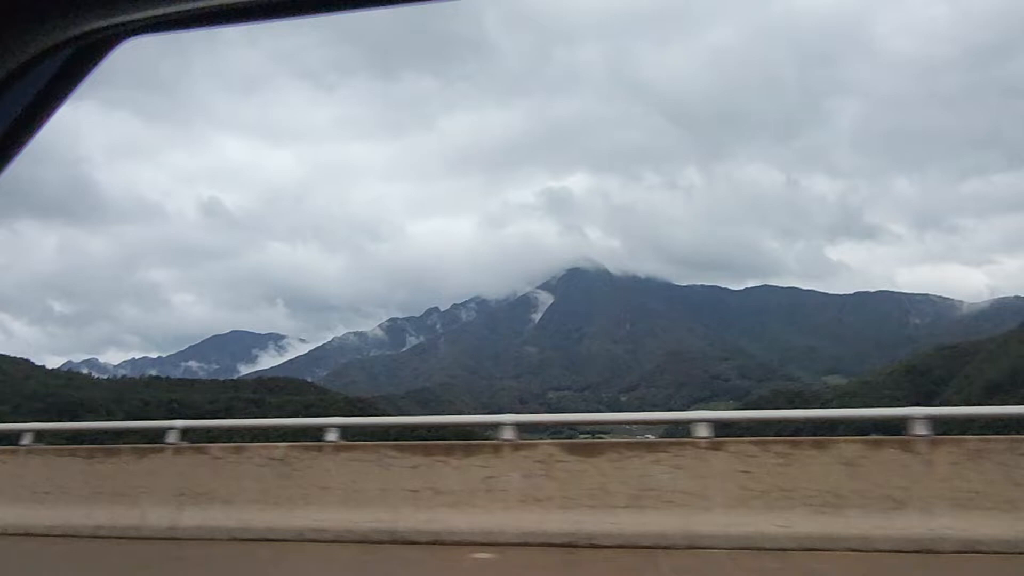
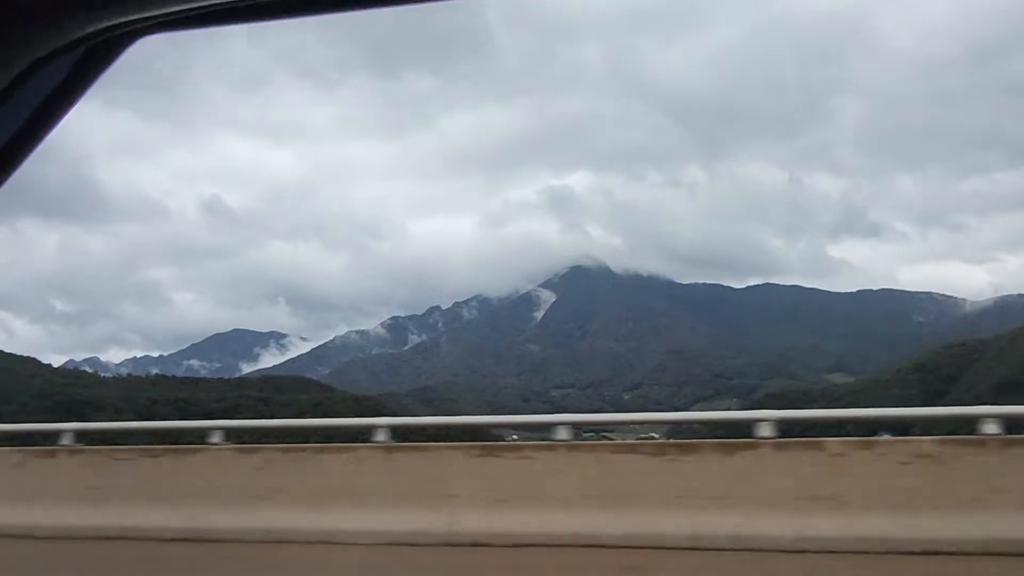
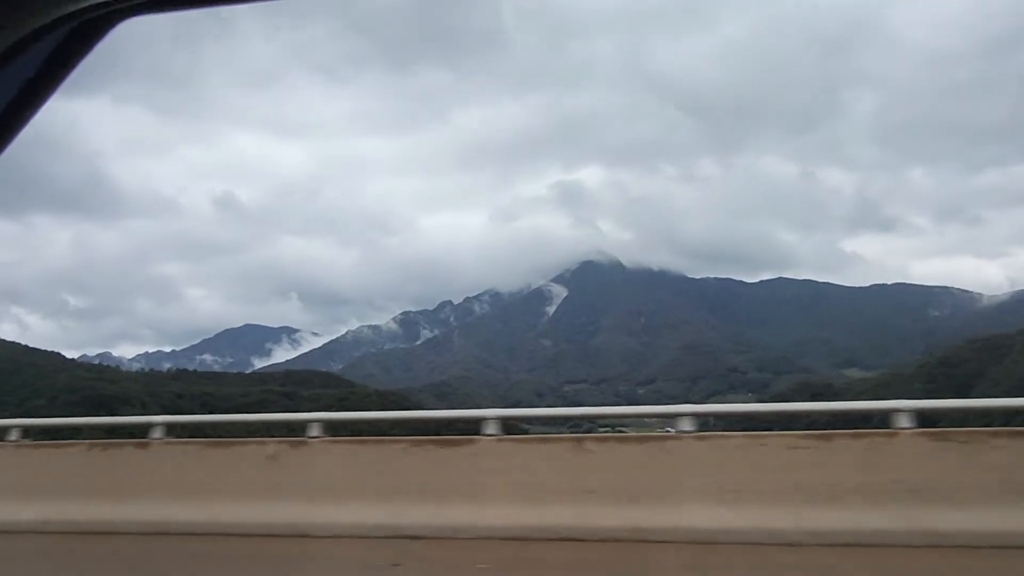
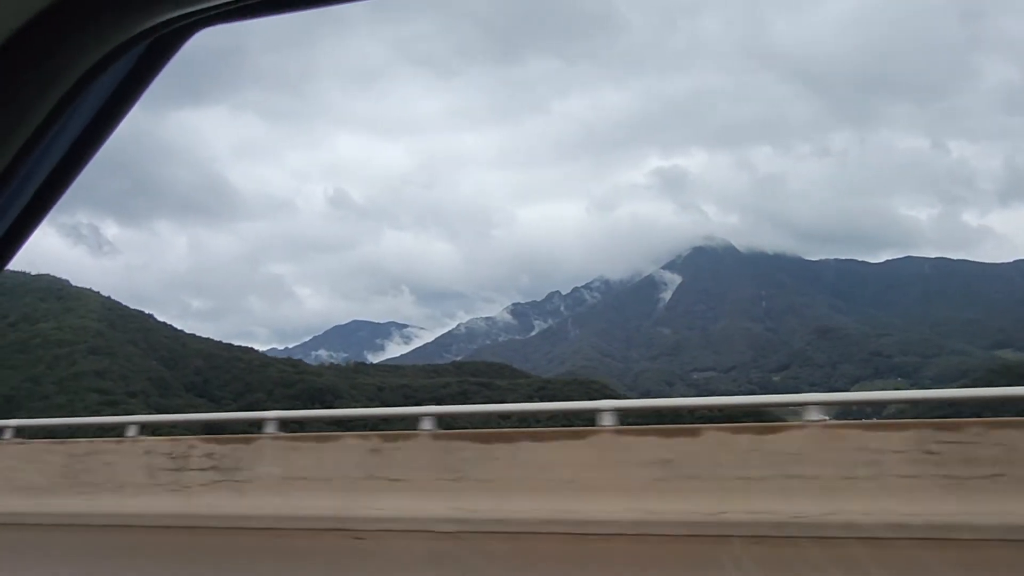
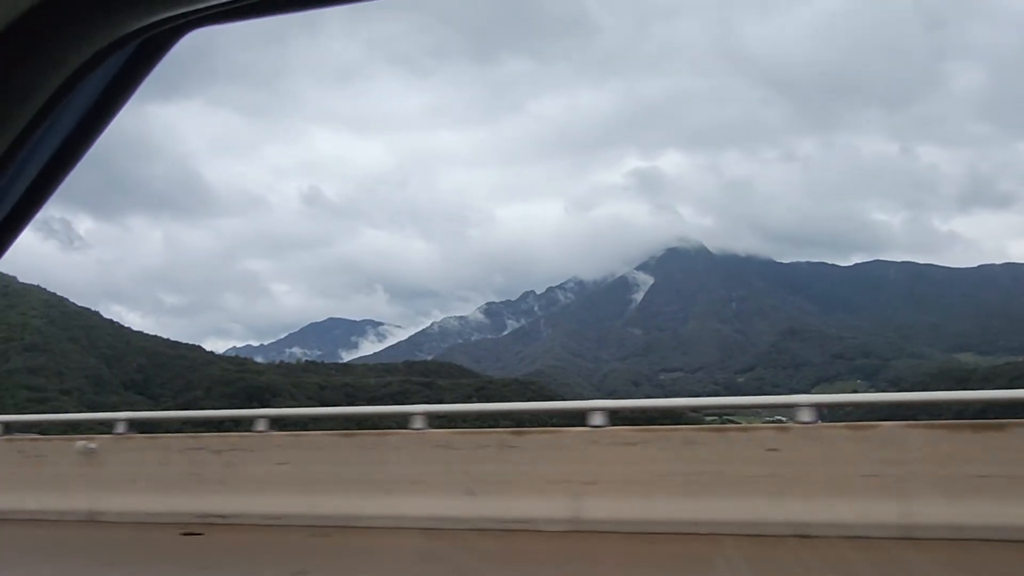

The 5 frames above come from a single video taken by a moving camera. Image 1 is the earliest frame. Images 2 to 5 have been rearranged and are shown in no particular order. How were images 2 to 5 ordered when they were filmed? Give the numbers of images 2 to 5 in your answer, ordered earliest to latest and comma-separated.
2, 3, 5, 4
